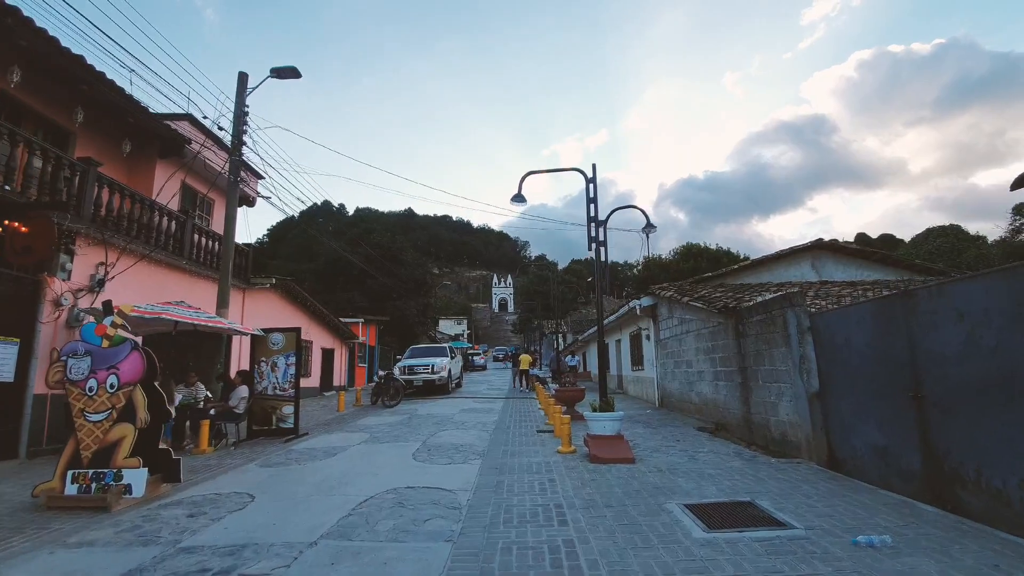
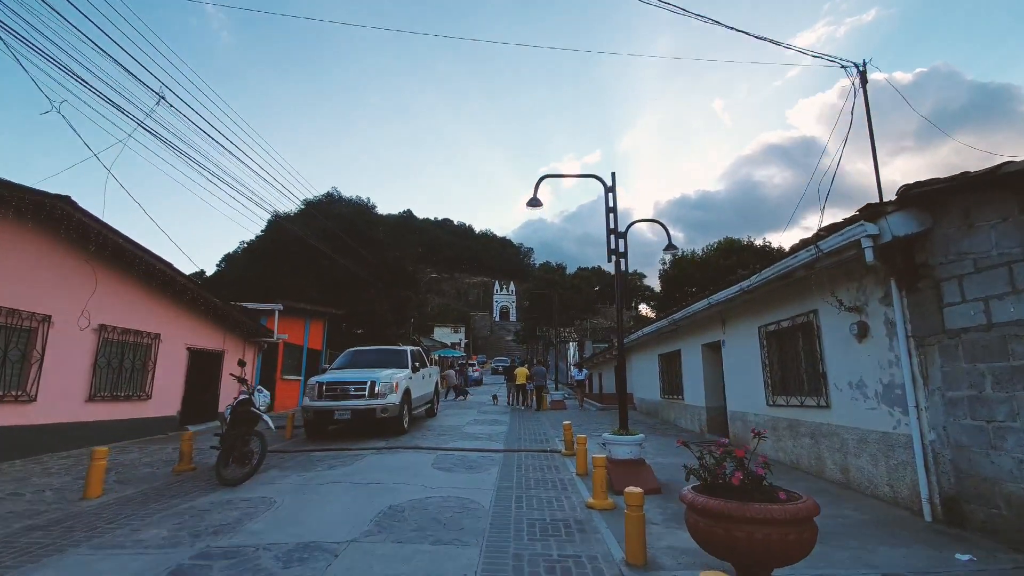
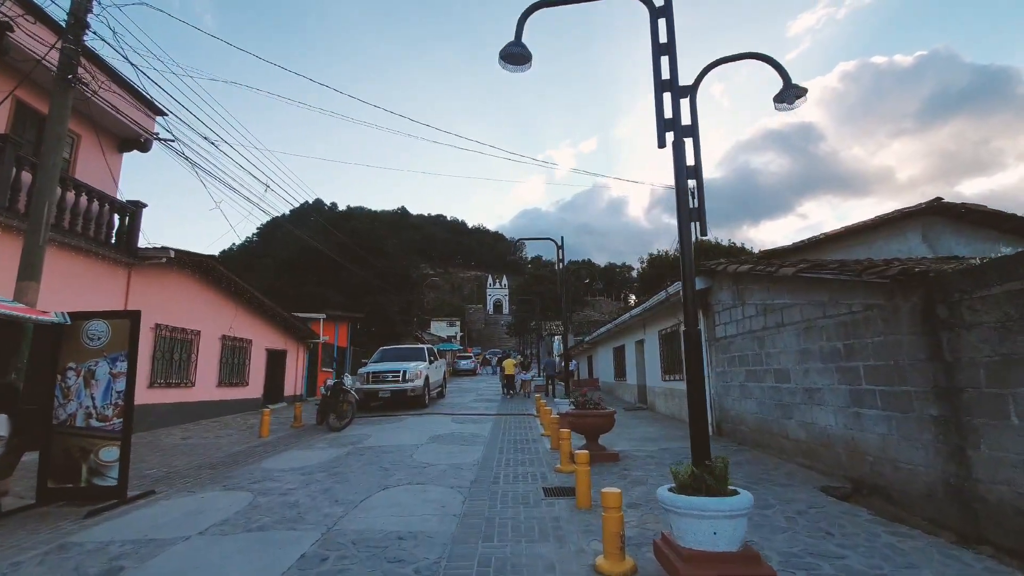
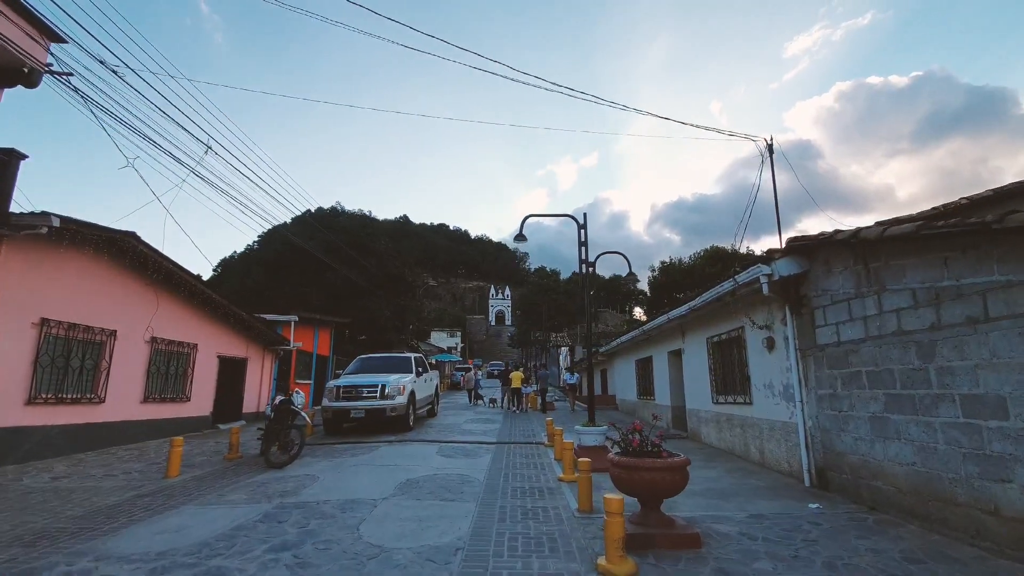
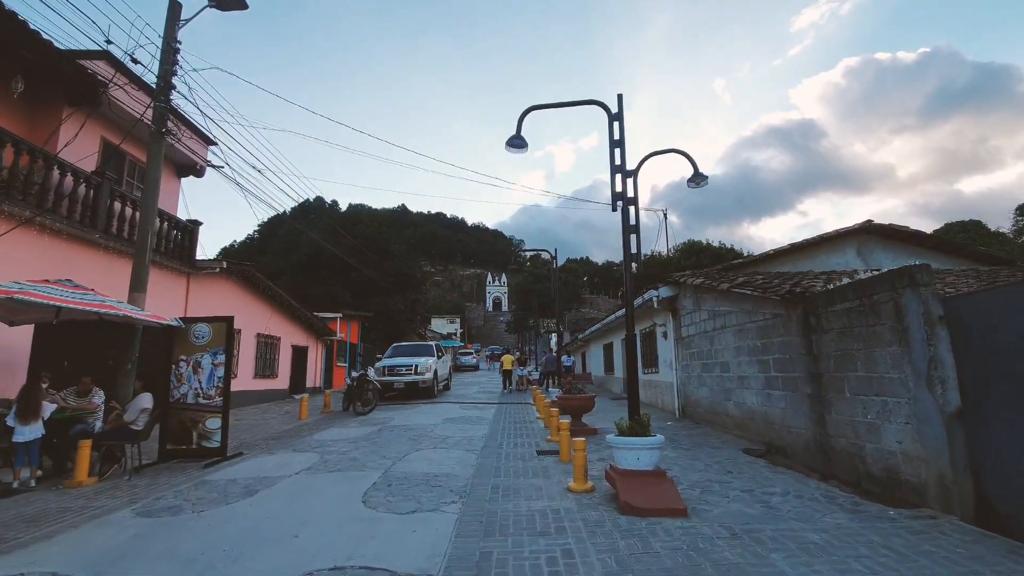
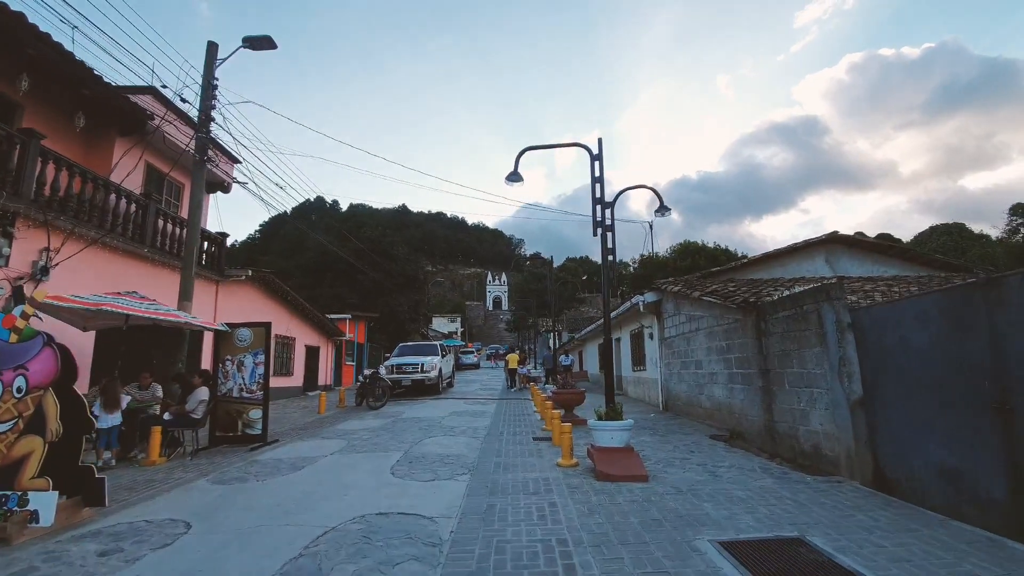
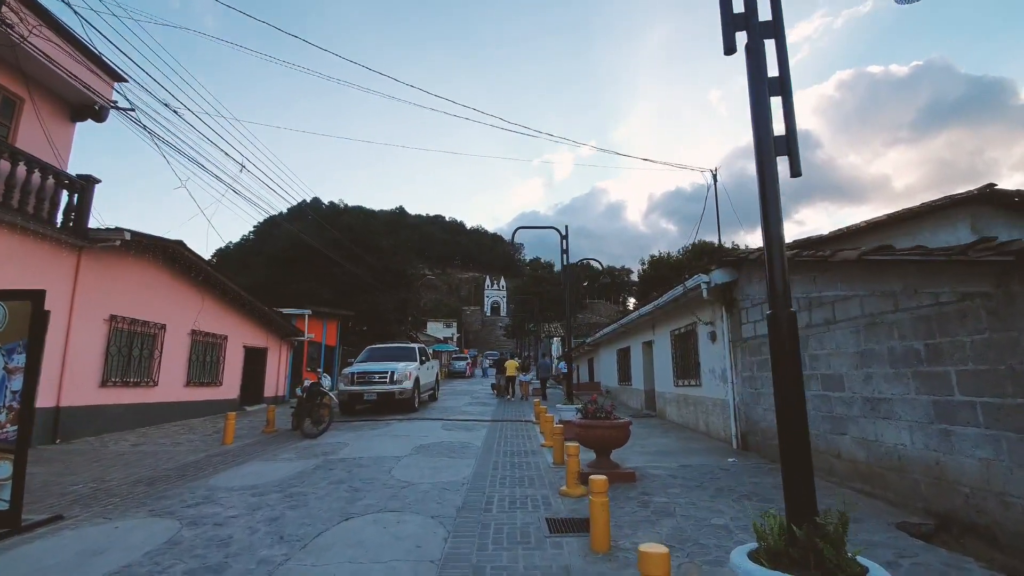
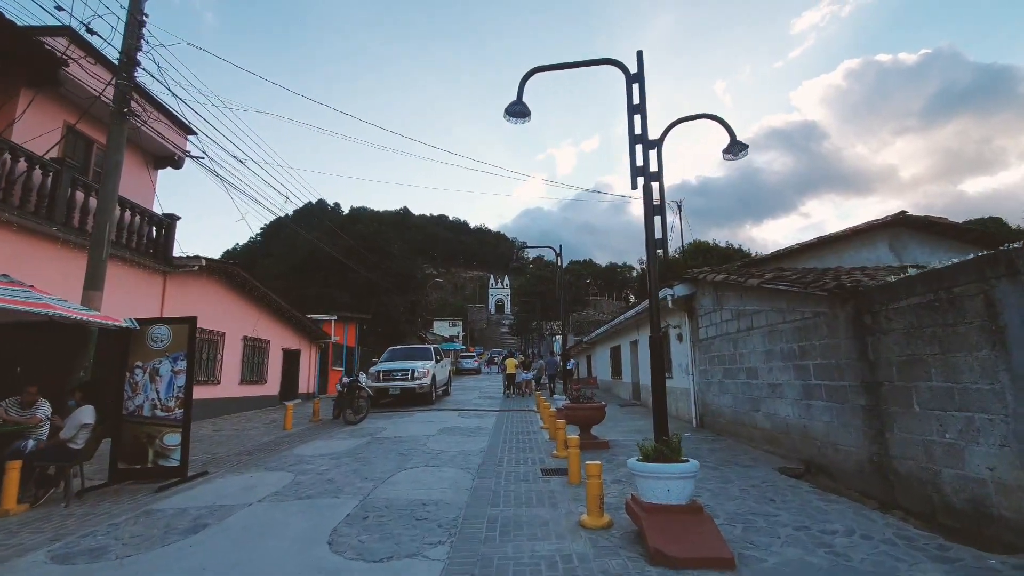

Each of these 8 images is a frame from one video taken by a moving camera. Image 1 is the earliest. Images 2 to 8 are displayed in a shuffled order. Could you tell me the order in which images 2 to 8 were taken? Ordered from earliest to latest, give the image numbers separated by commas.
6, 5, 8, 3, 7, 4, 2
